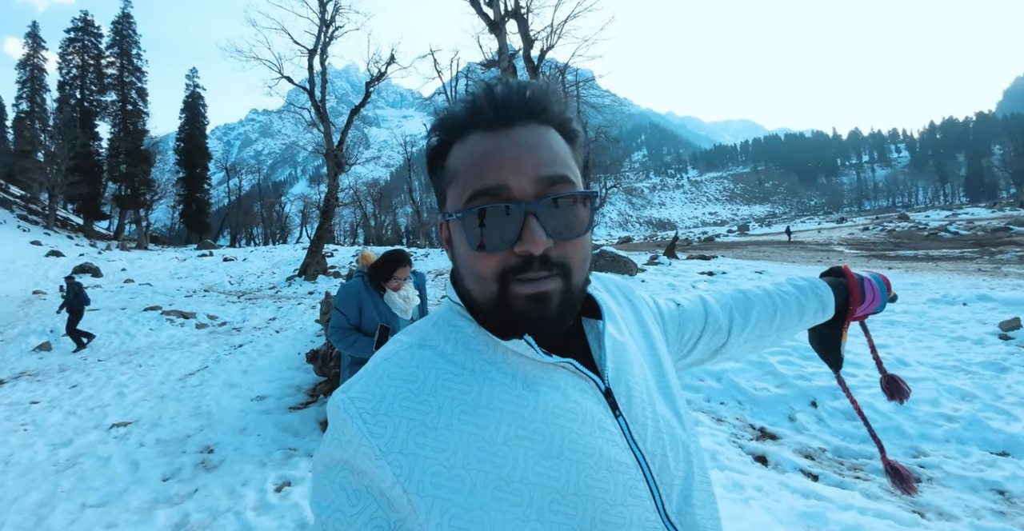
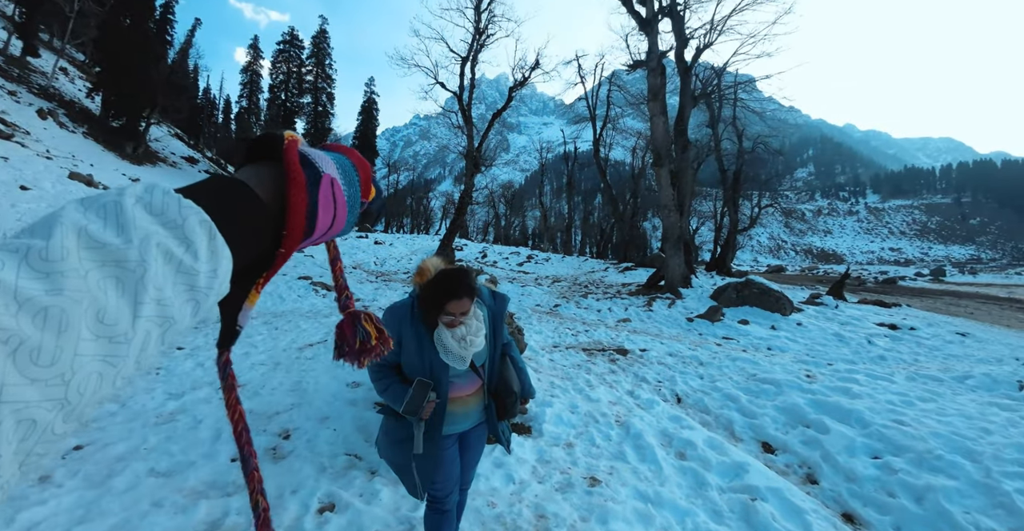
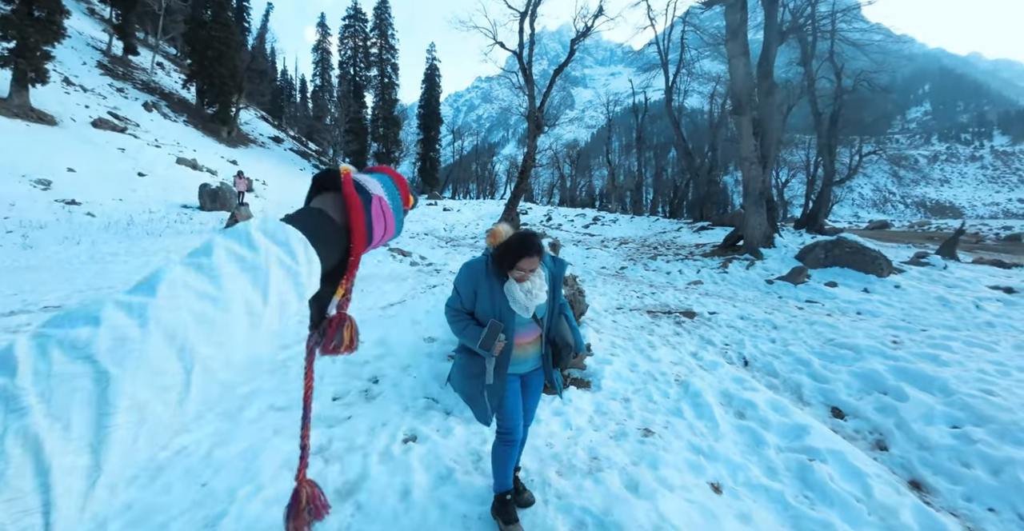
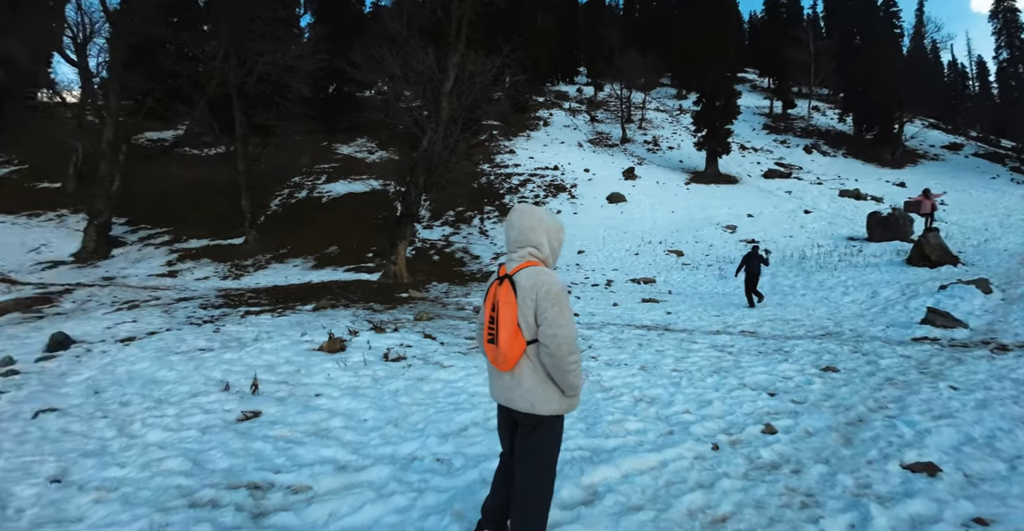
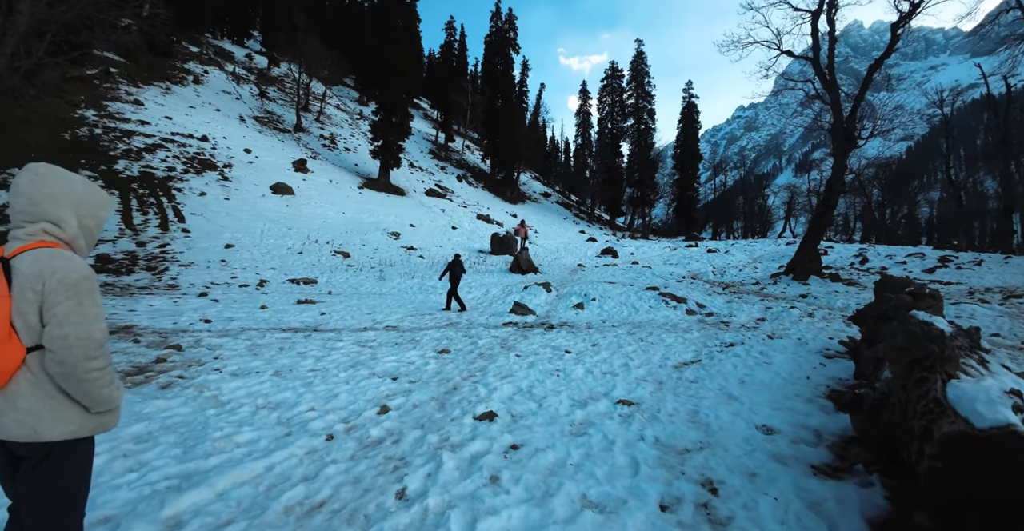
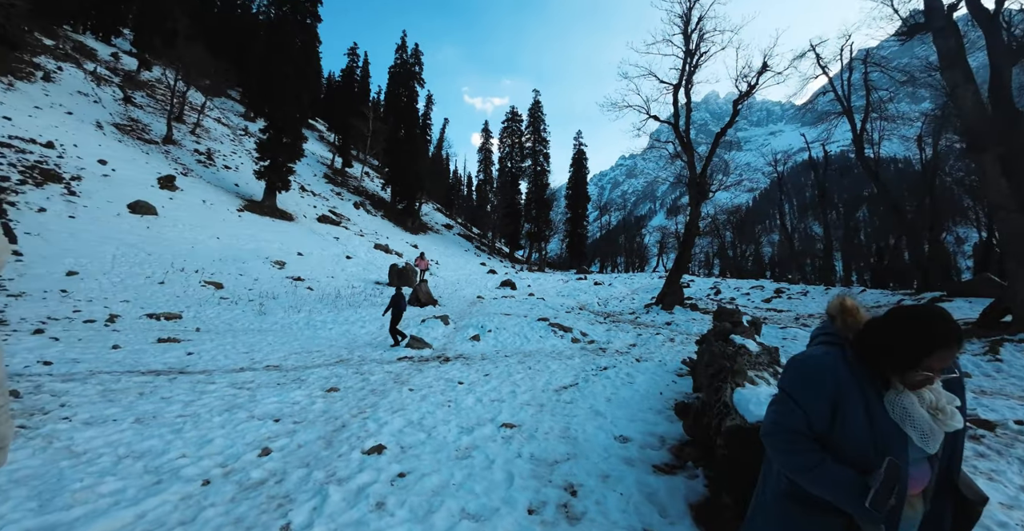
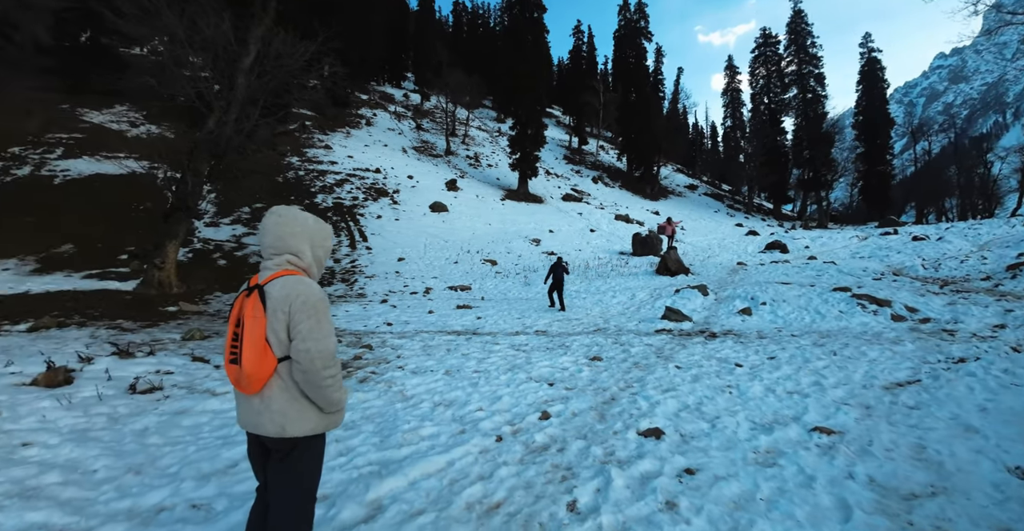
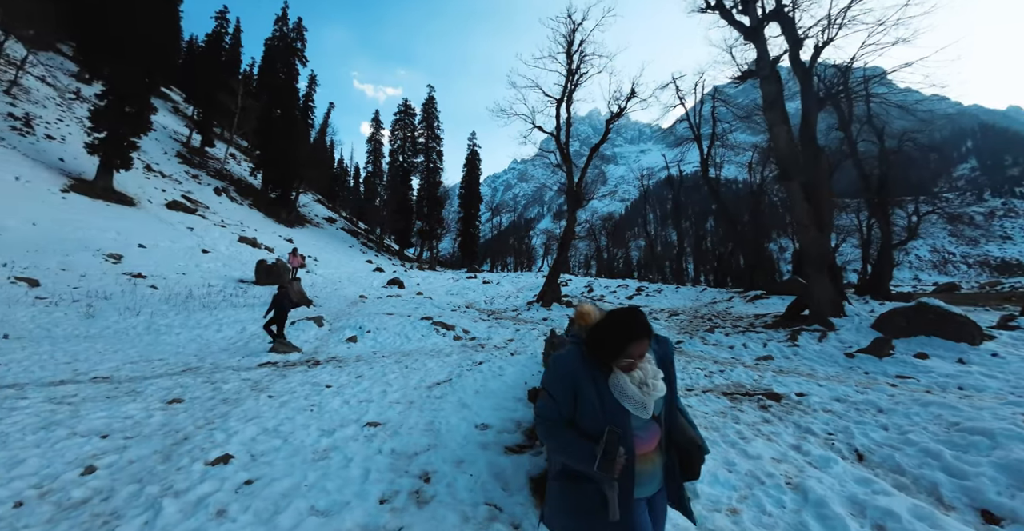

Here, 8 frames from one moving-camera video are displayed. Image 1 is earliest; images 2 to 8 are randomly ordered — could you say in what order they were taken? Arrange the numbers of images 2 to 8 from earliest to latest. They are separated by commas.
3, 2, 8, 6, 5, 7, 4
